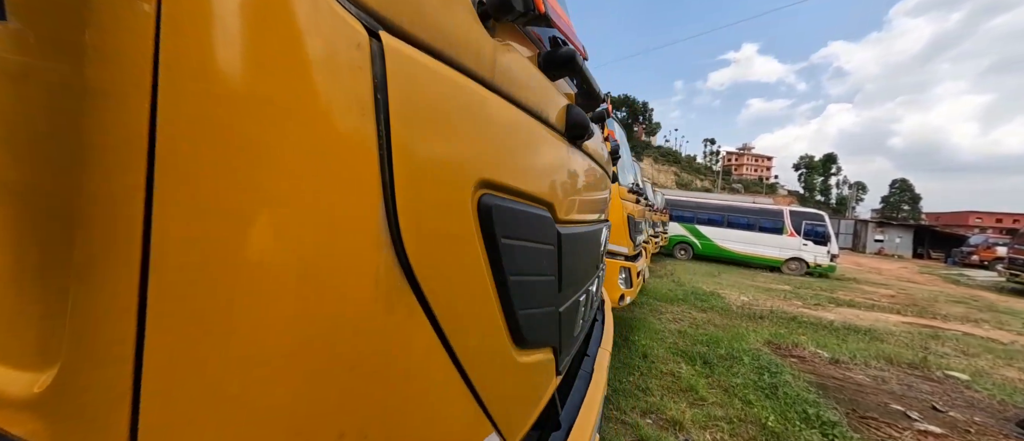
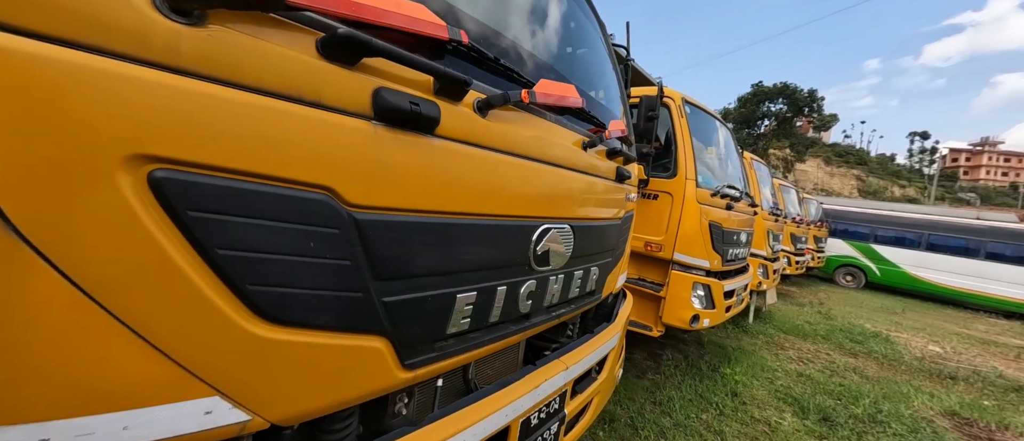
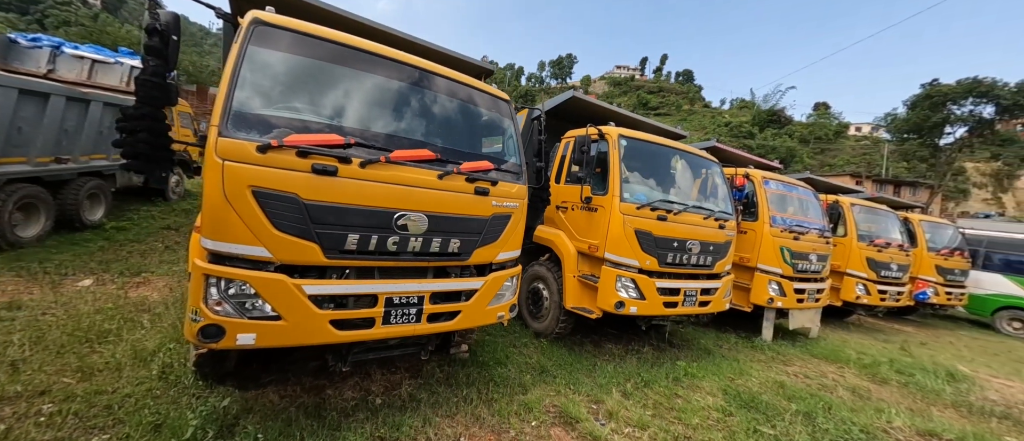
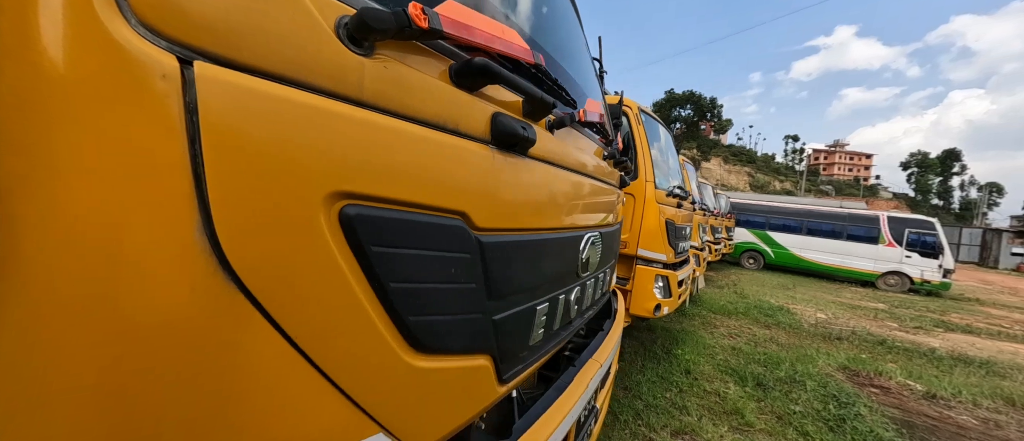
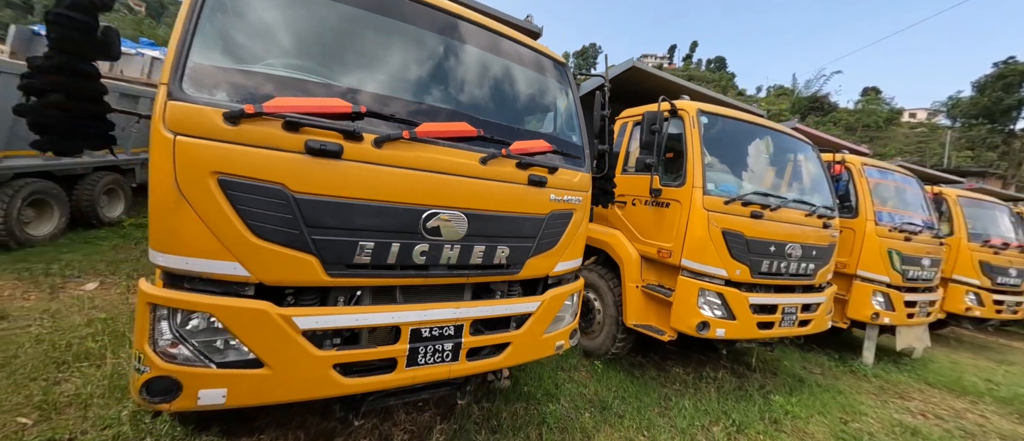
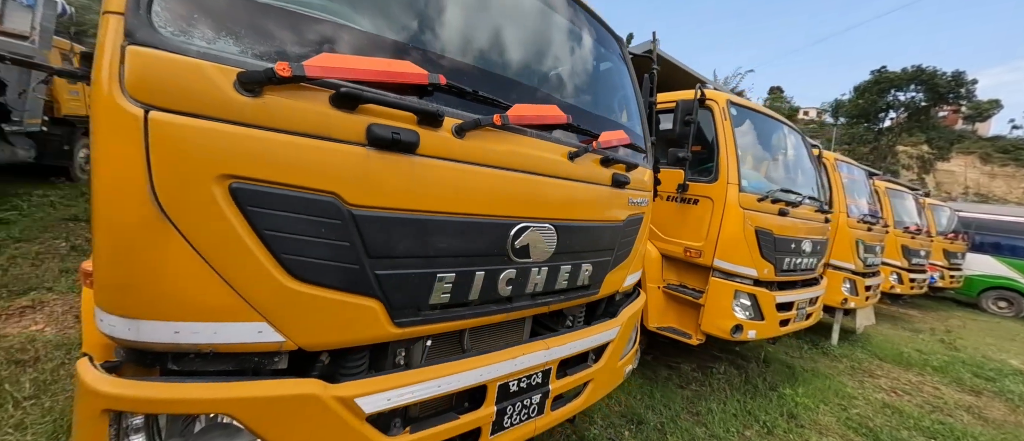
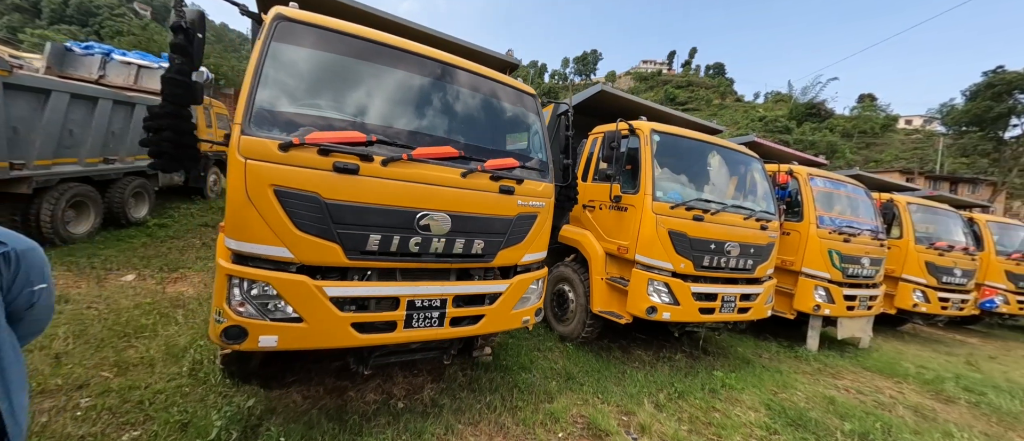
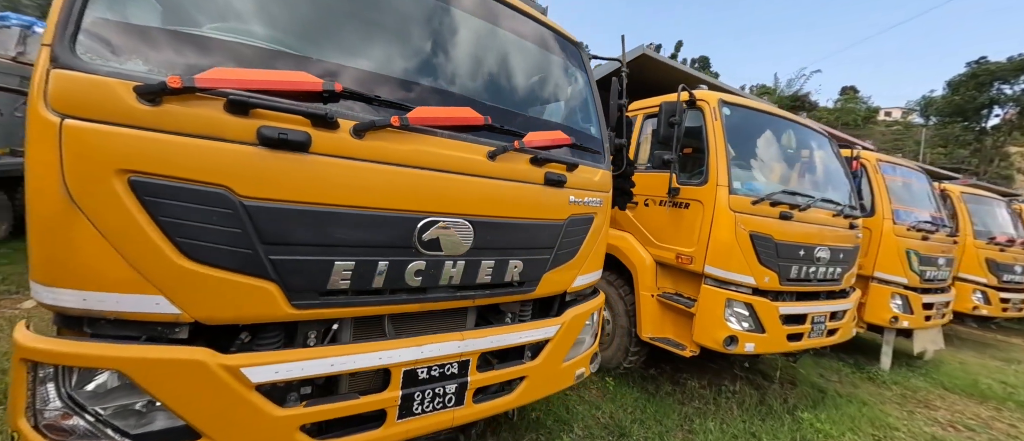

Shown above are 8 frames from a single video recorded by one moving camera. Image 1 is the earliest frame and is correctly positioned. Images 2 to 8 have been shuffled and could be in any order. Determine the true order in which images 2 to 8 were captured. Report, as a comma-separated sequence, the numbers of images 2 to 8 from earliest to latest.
4, 2, 6, 8, 5, 7, 3
